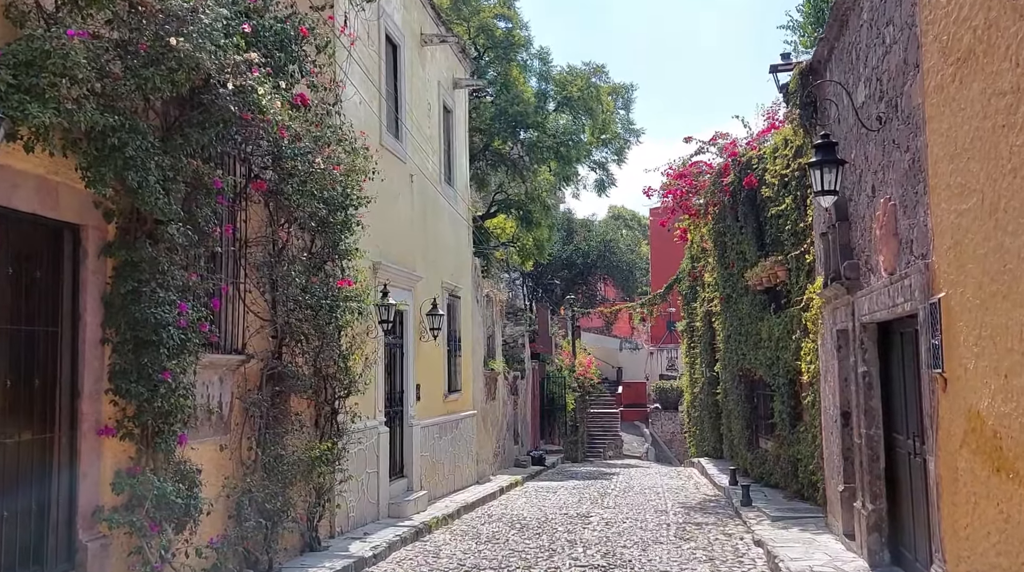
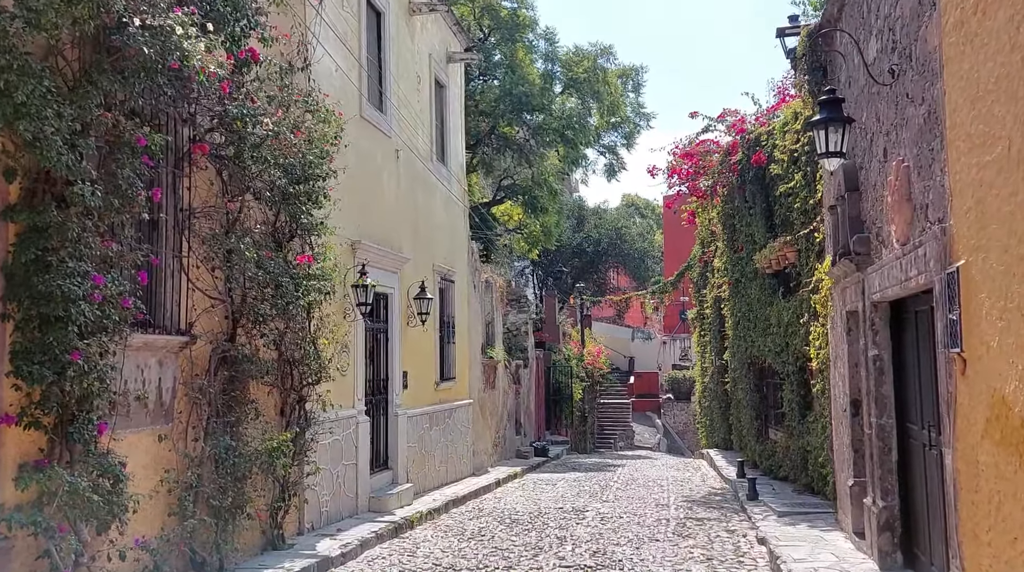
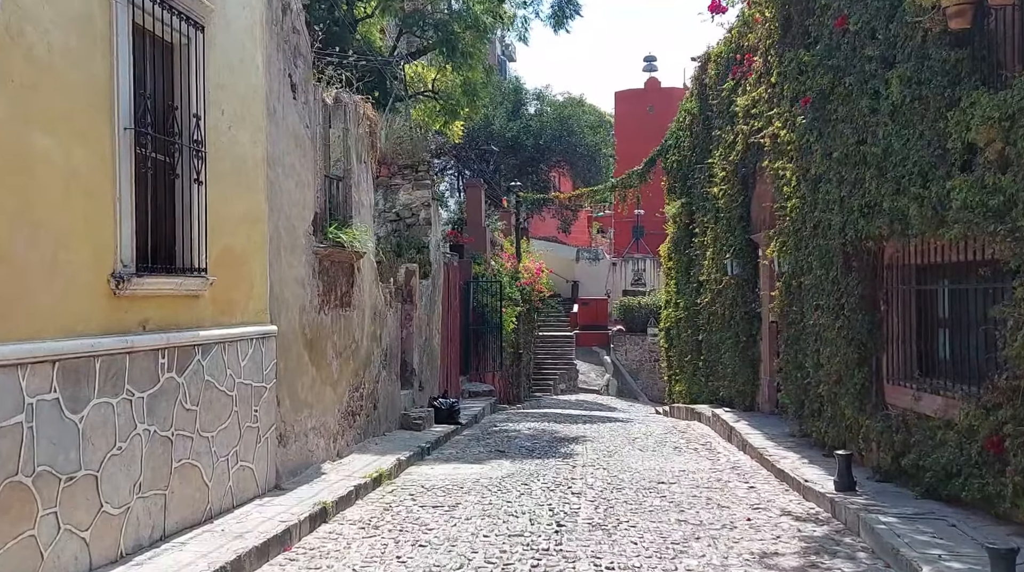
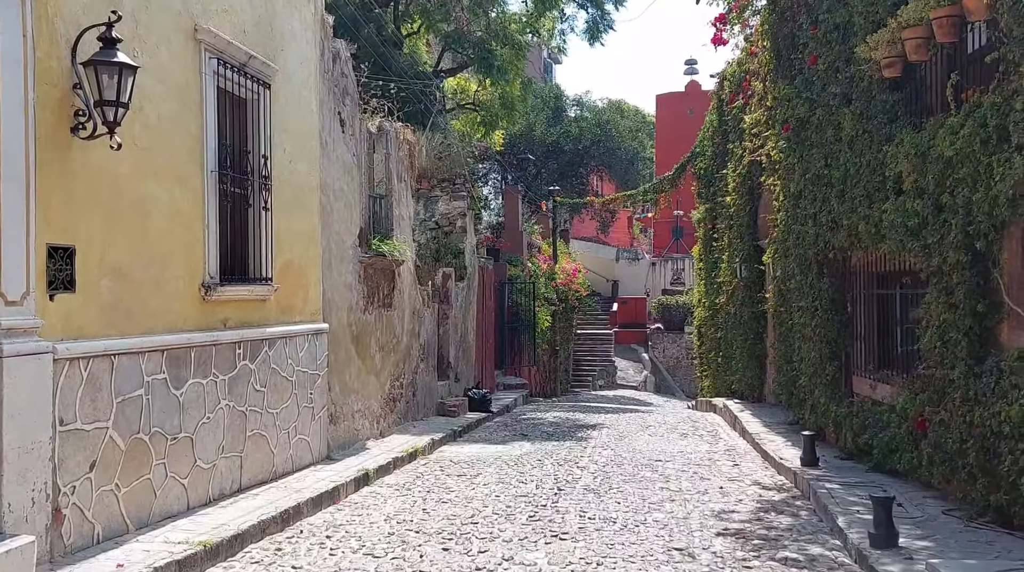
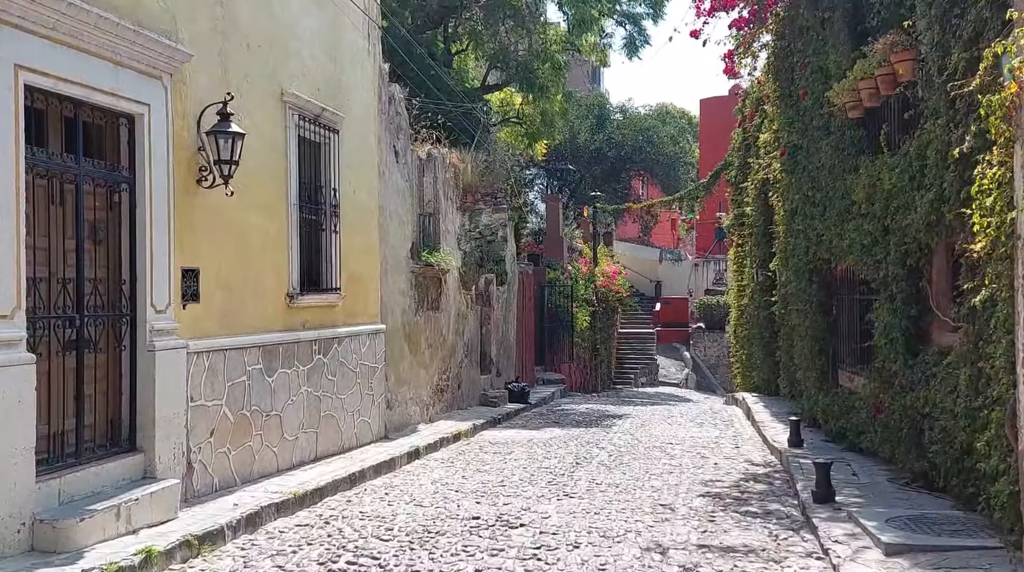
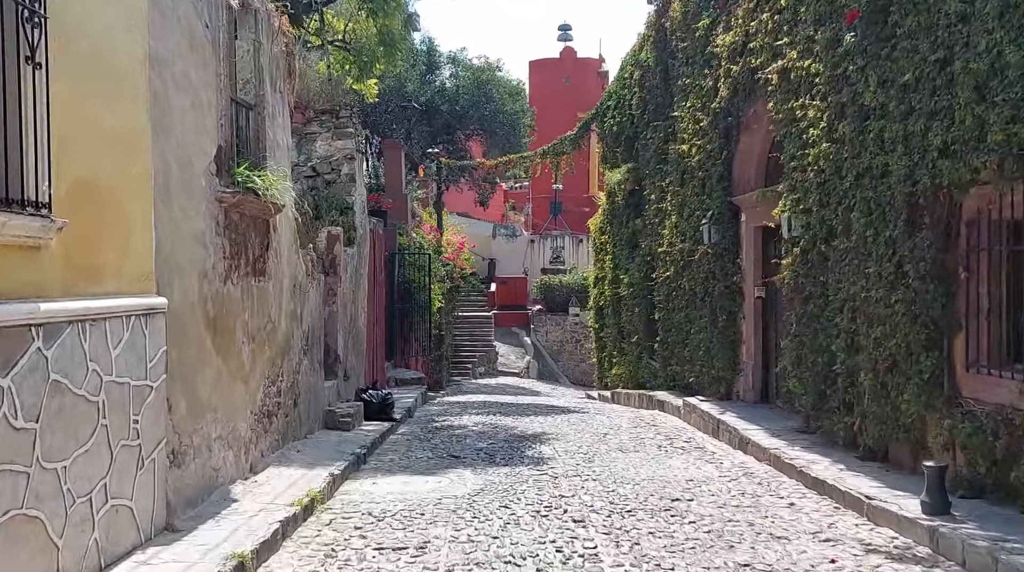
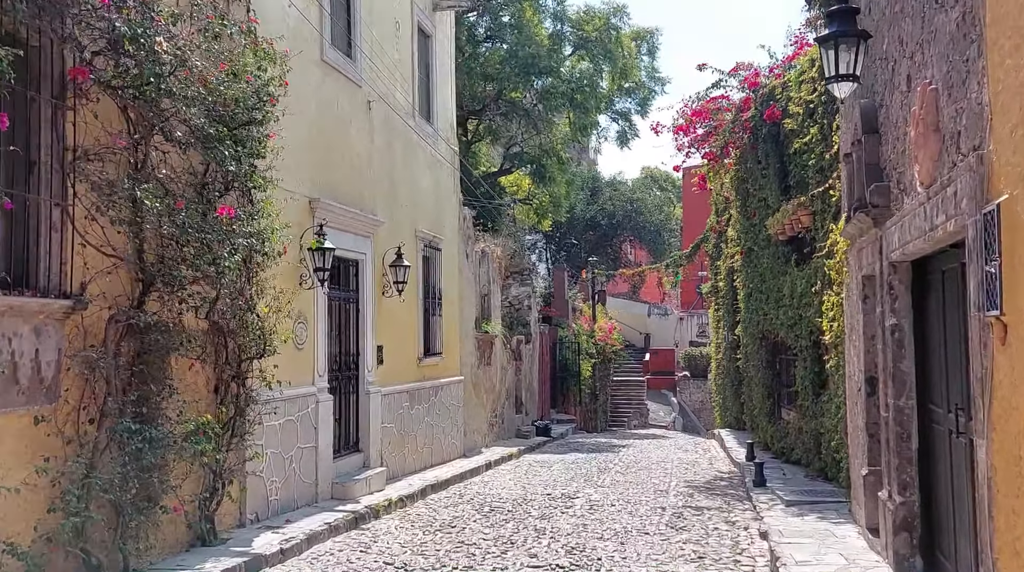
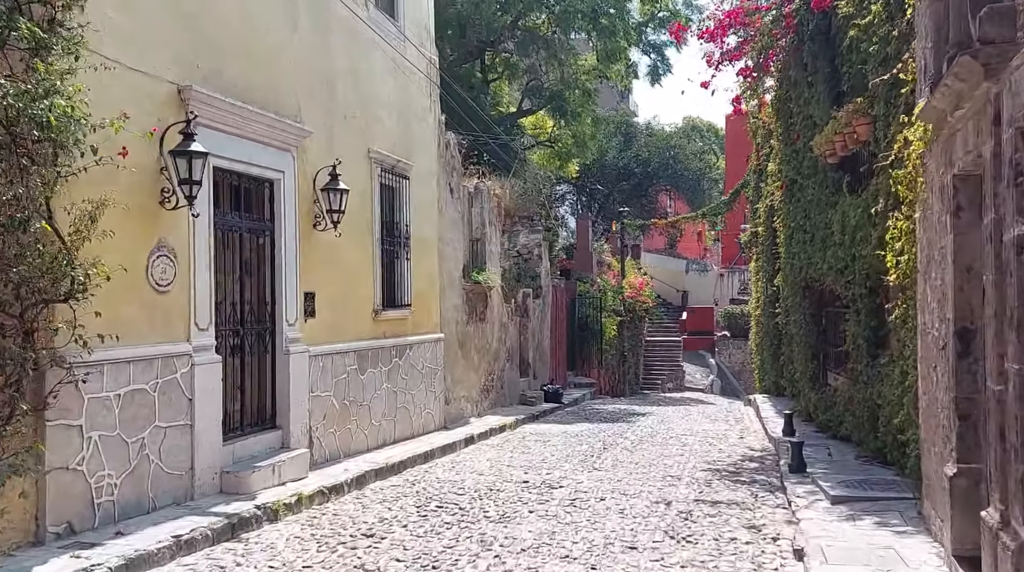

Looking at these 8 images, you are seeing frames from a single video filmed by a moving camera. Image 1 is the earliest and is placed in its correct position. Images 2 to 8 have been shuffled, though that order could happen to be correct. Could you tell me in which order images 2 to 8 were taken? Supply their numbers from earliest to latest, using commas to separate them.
2, 7, 8, 5, 4, 3, 6
